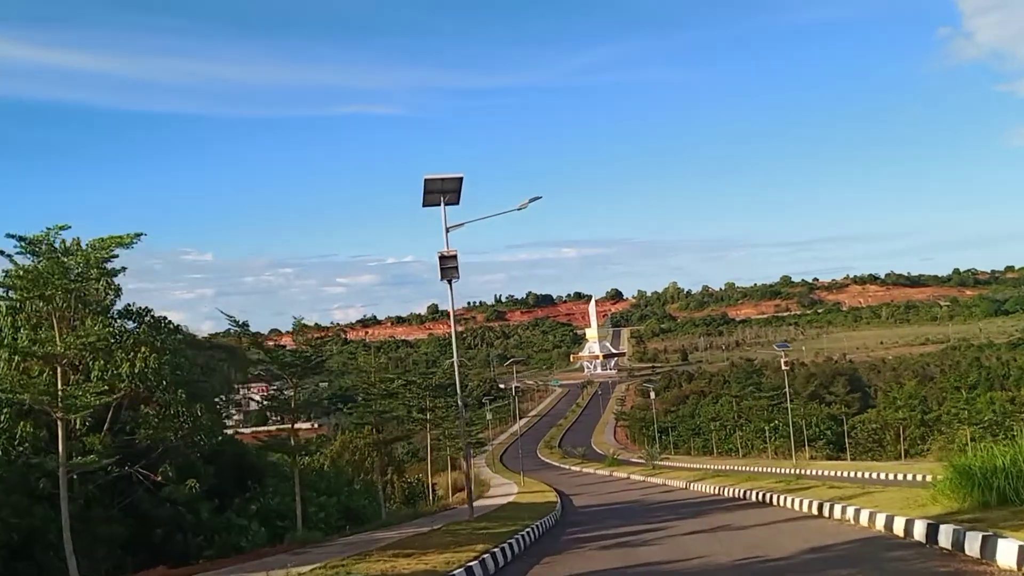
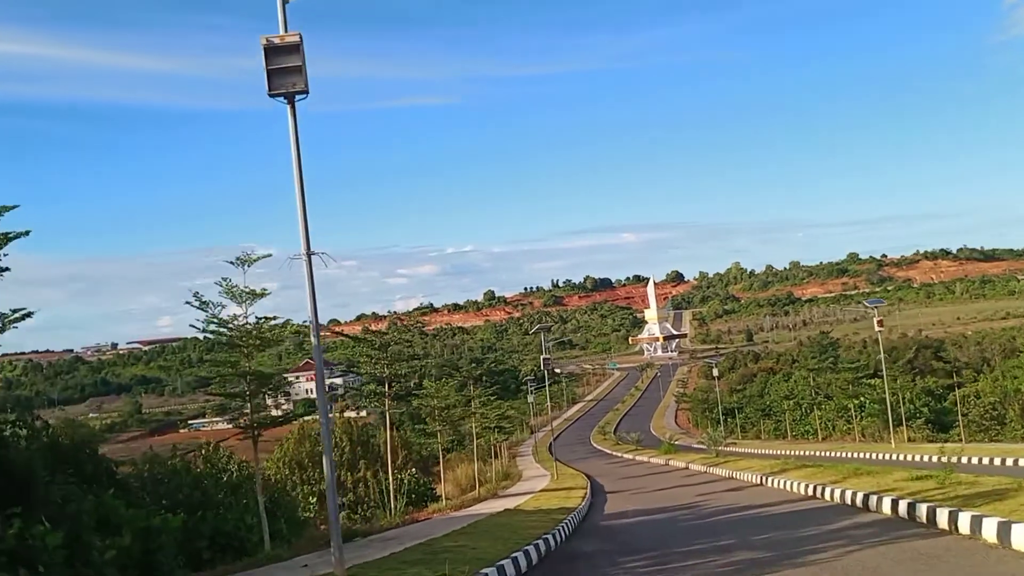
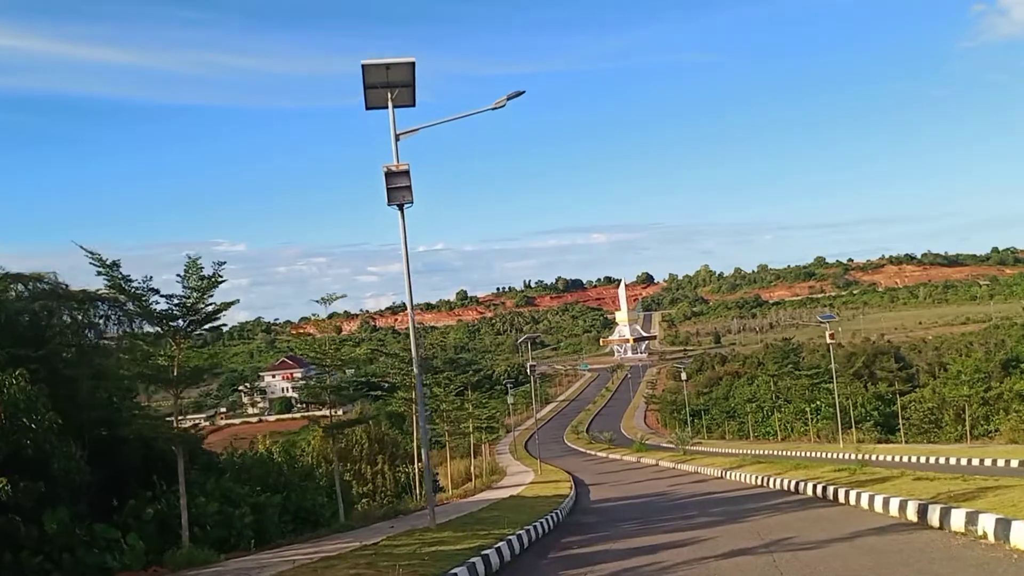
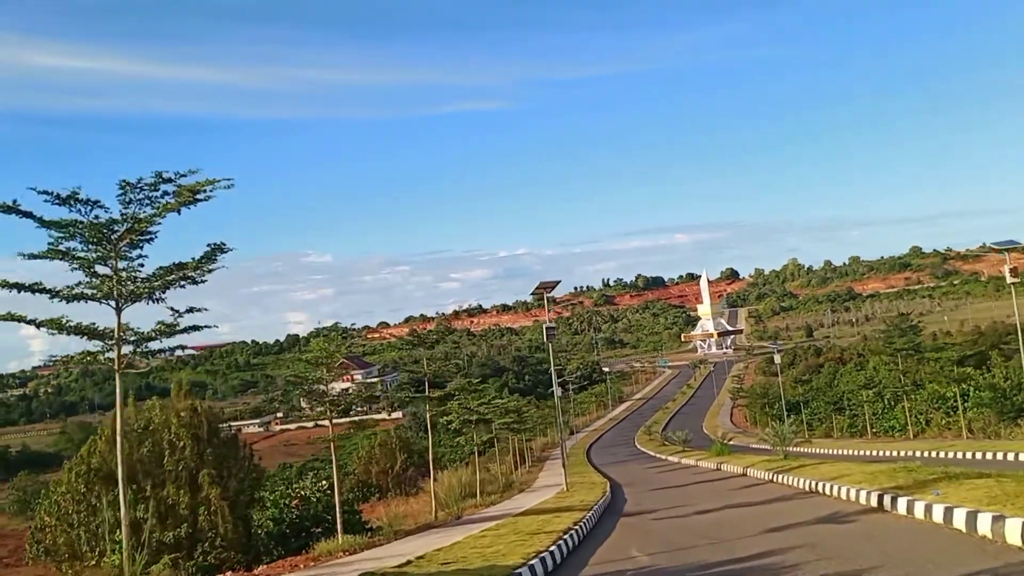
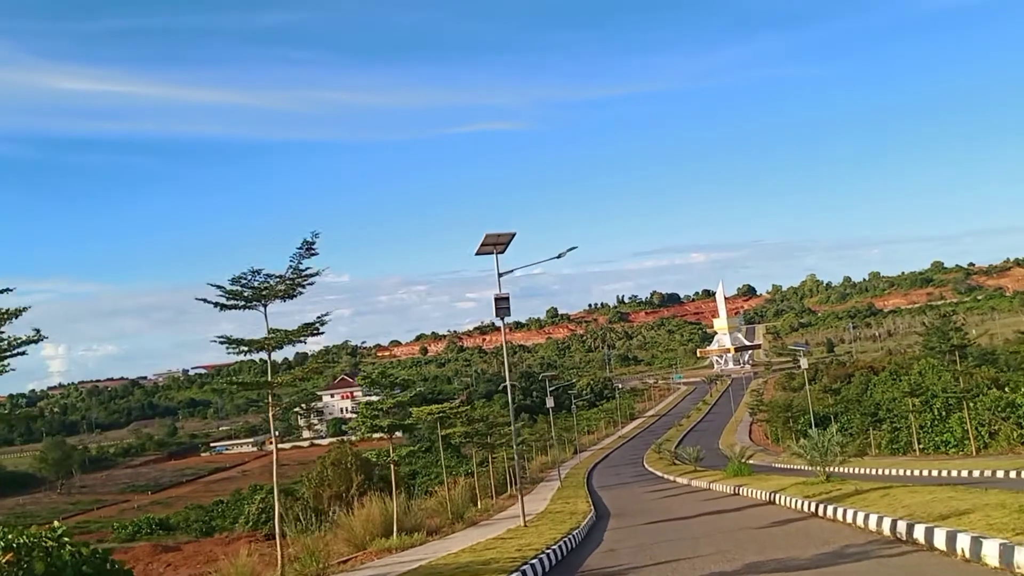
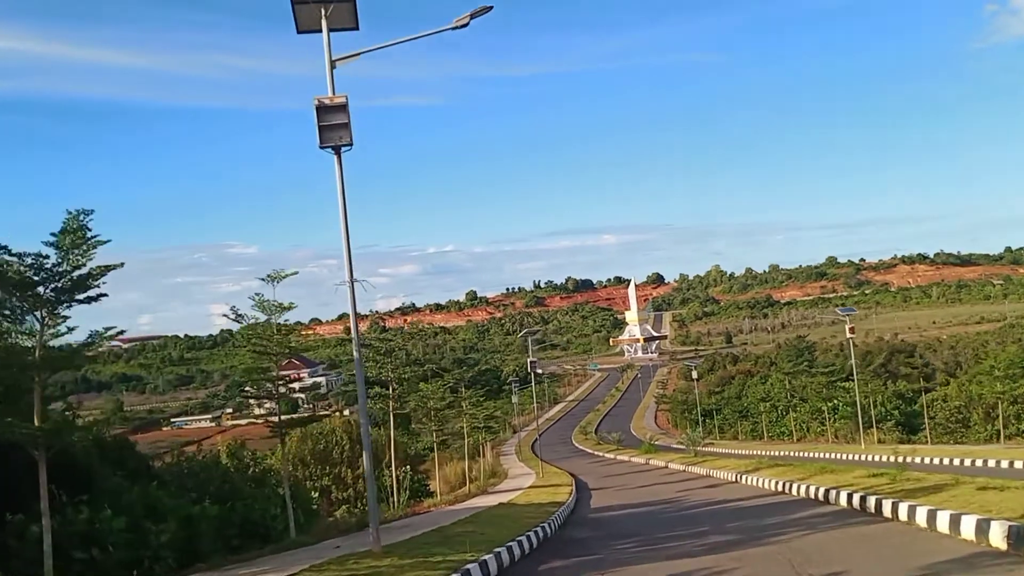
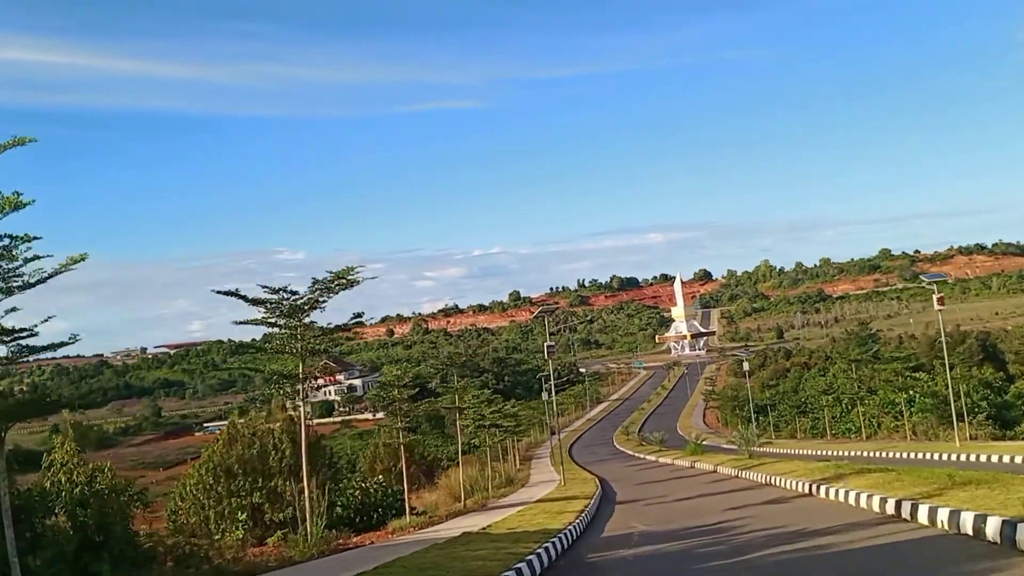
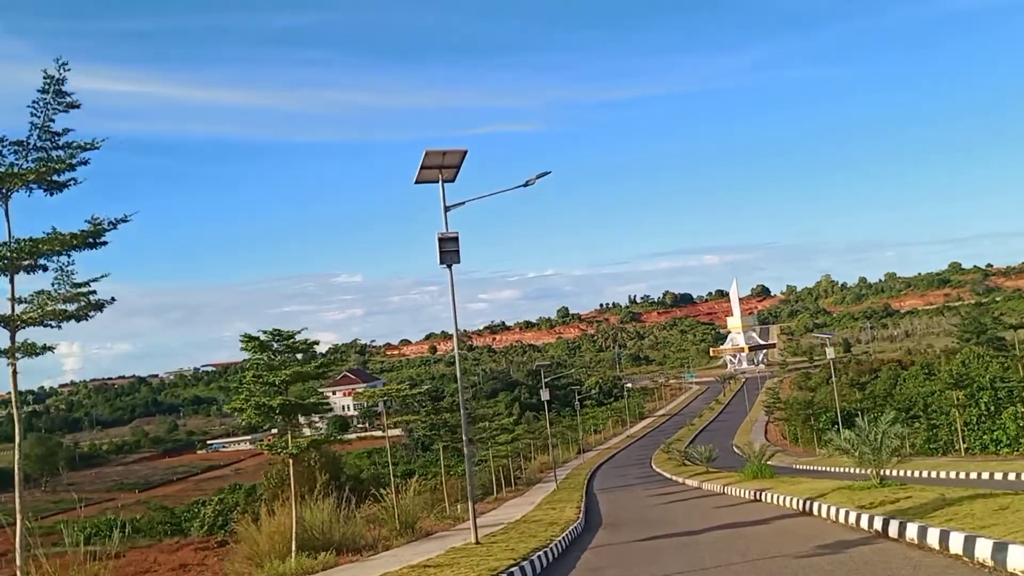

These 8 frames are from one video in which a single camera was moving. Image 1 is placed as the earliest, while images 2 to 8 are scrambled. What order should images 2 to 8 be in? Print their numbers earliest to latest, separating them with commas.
3, 6, 2, 7, 4, 5, 8
